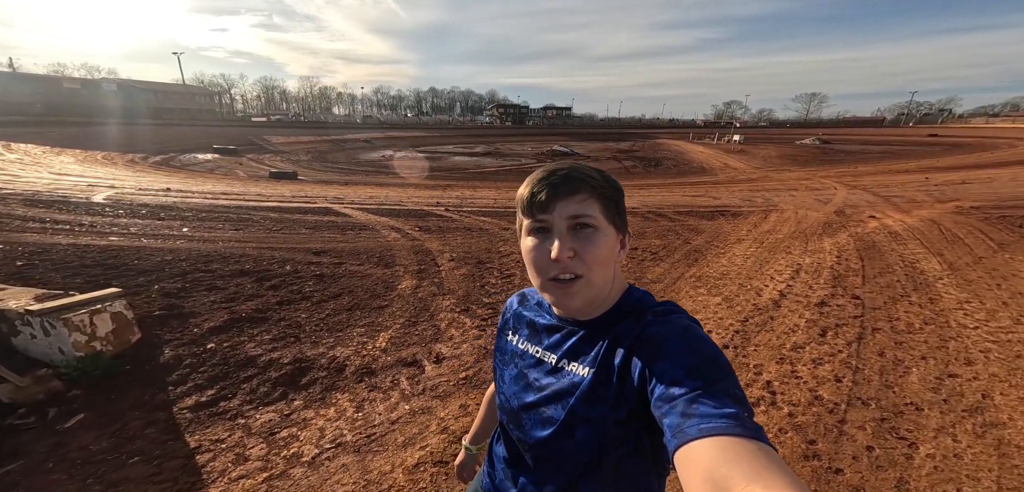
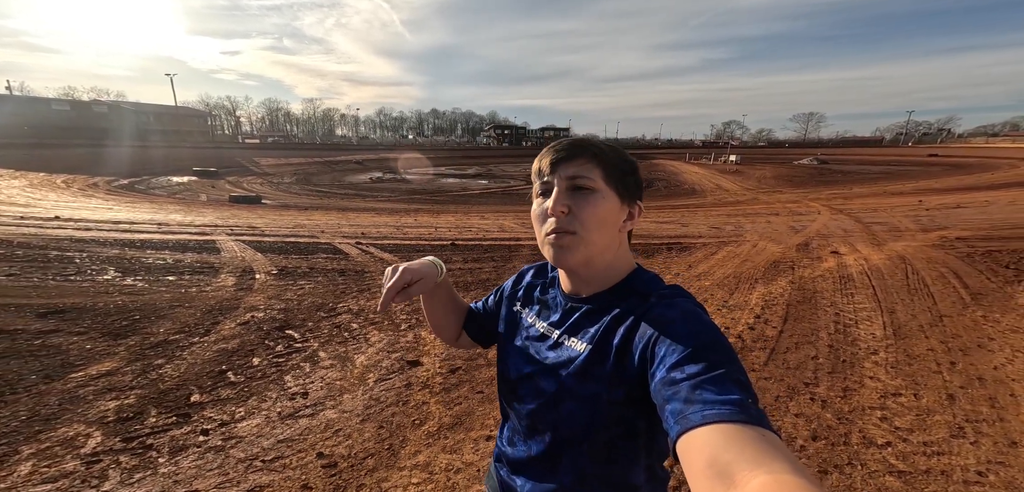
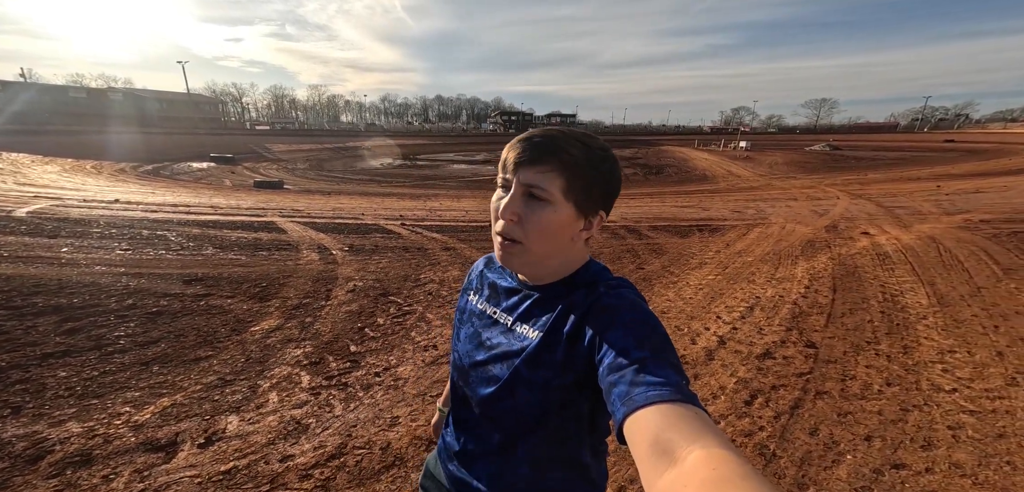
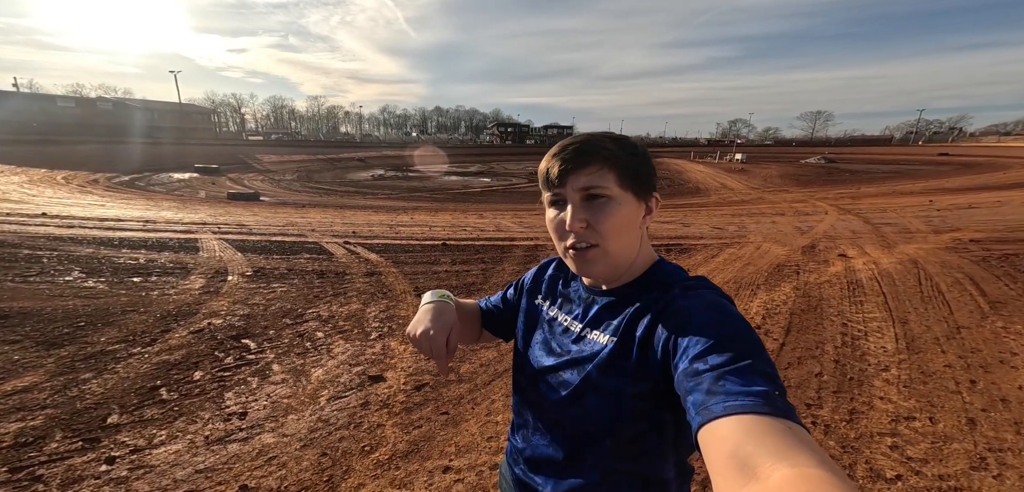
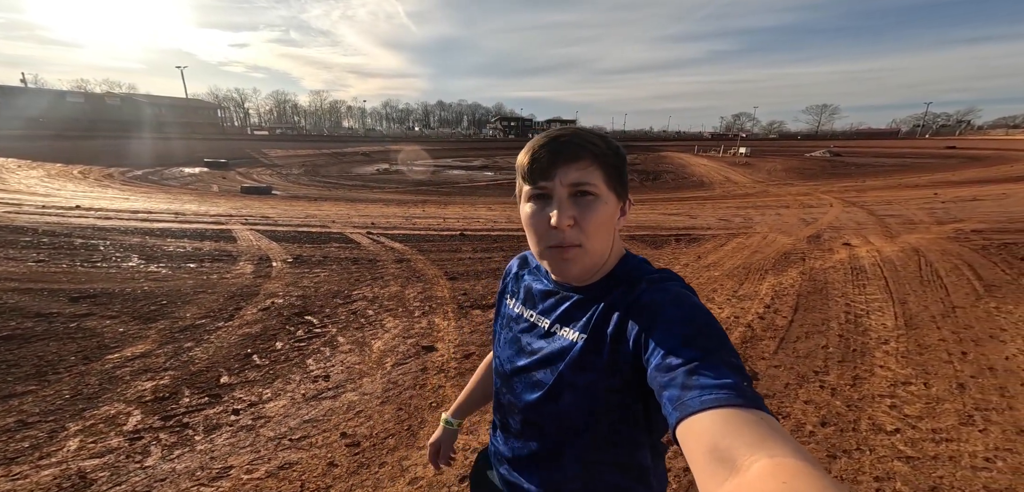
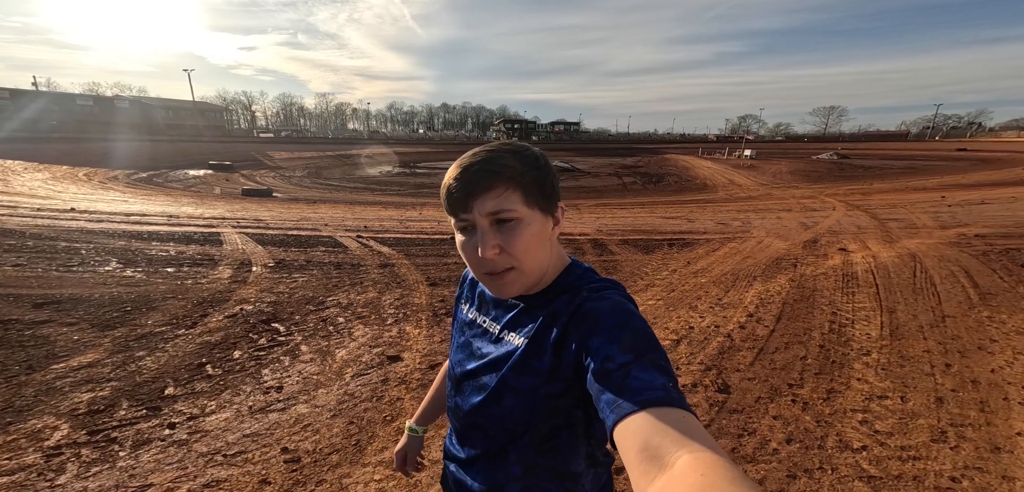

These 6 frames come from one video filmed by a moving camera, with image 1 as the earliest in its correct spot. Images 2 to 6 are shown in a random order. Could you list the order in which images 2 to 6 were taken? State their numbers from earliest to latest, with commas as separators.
3, 5, 6, 4, 2
